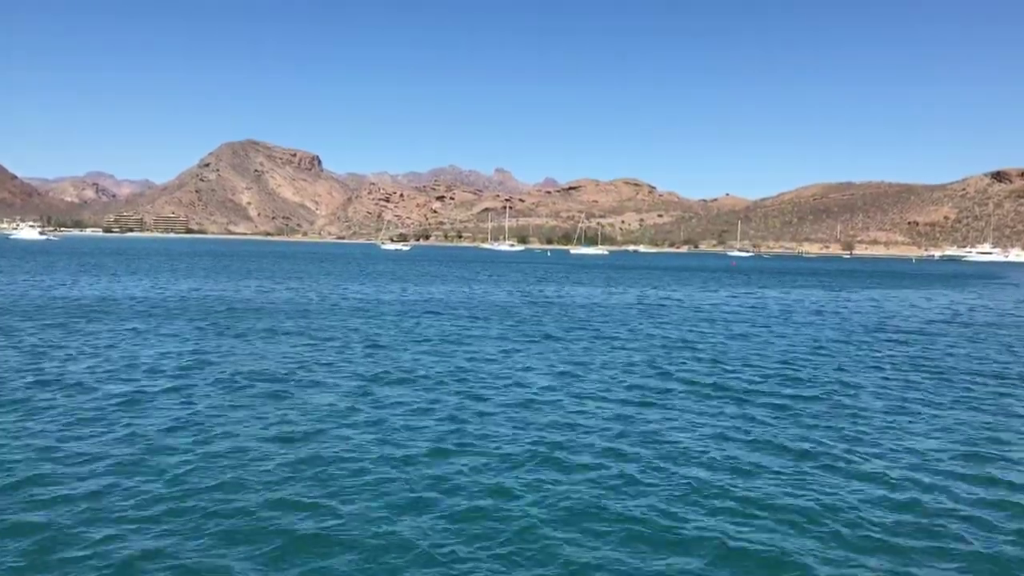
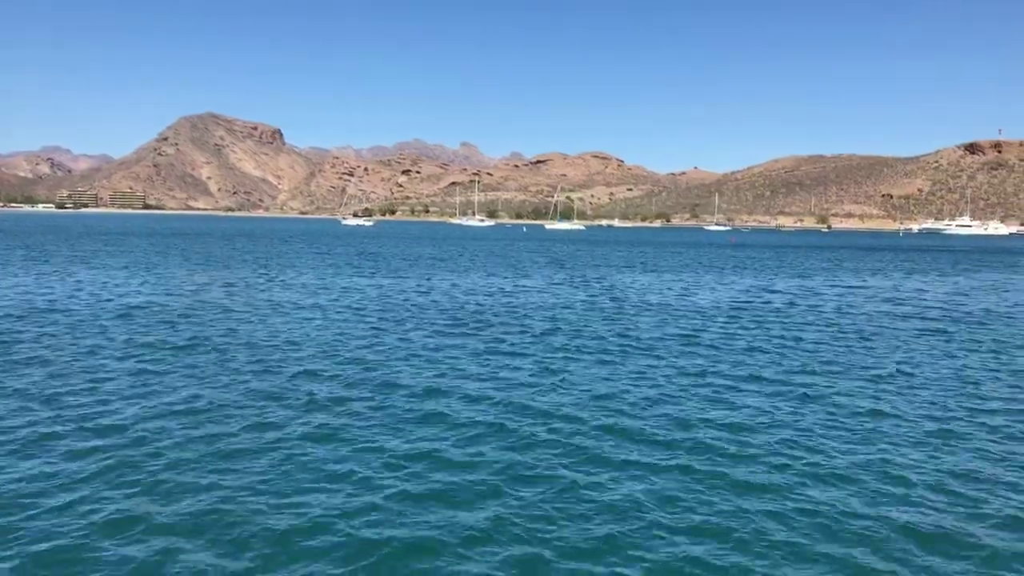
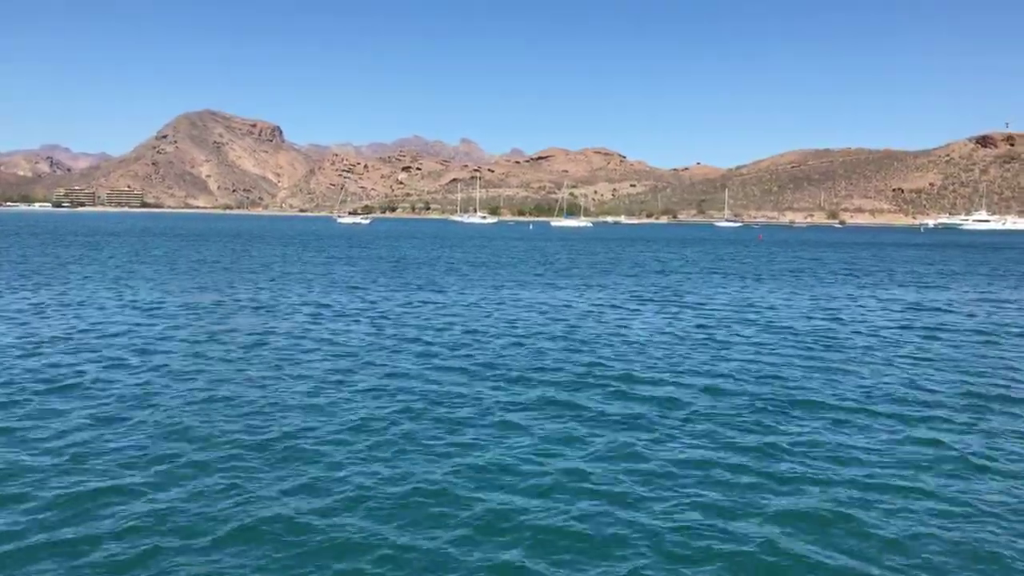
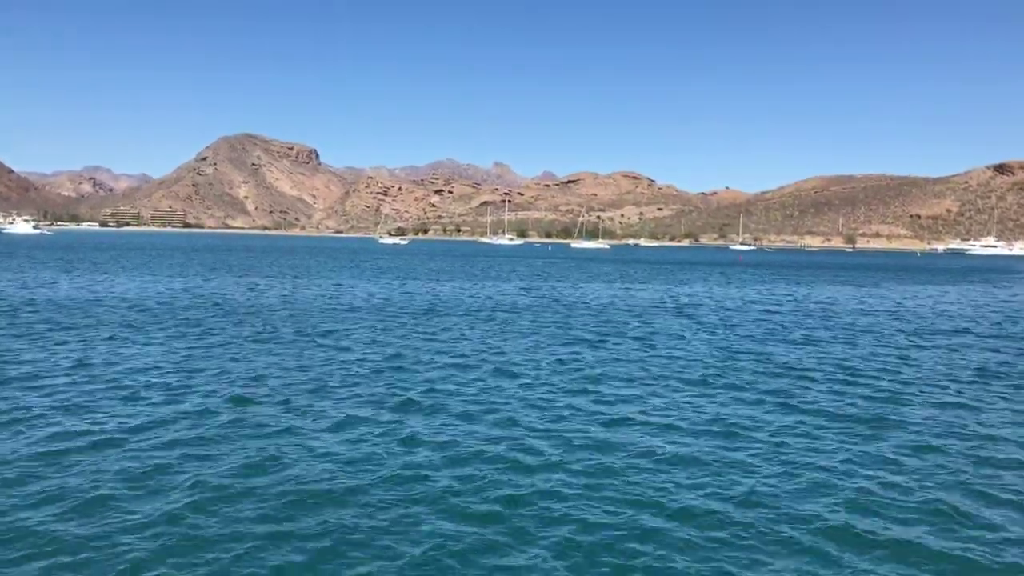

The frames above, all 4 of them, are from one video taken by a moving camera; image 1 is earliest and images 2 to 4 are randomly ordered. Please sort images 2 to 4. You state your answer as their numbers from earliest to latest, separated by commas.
4, 2, 3
